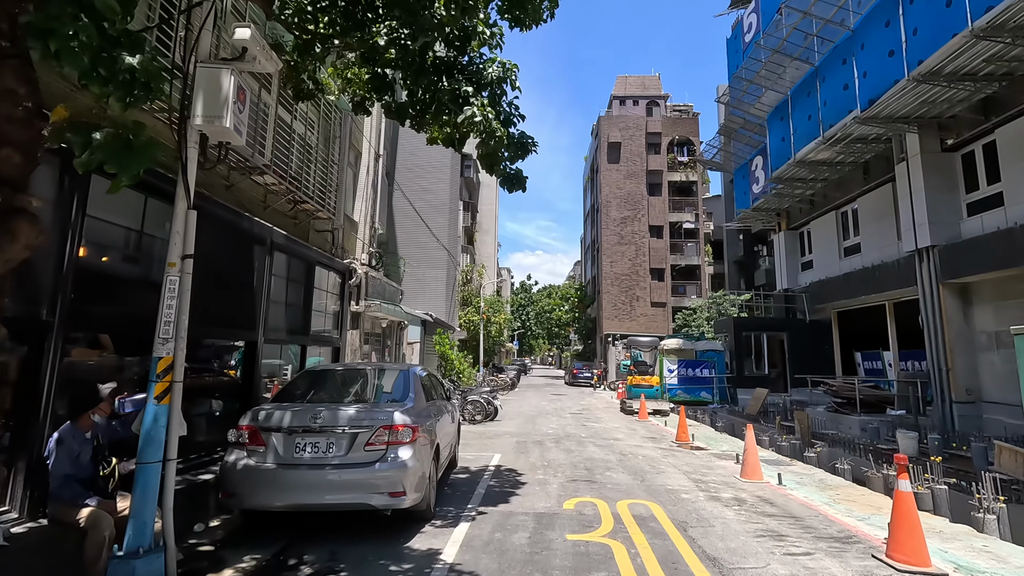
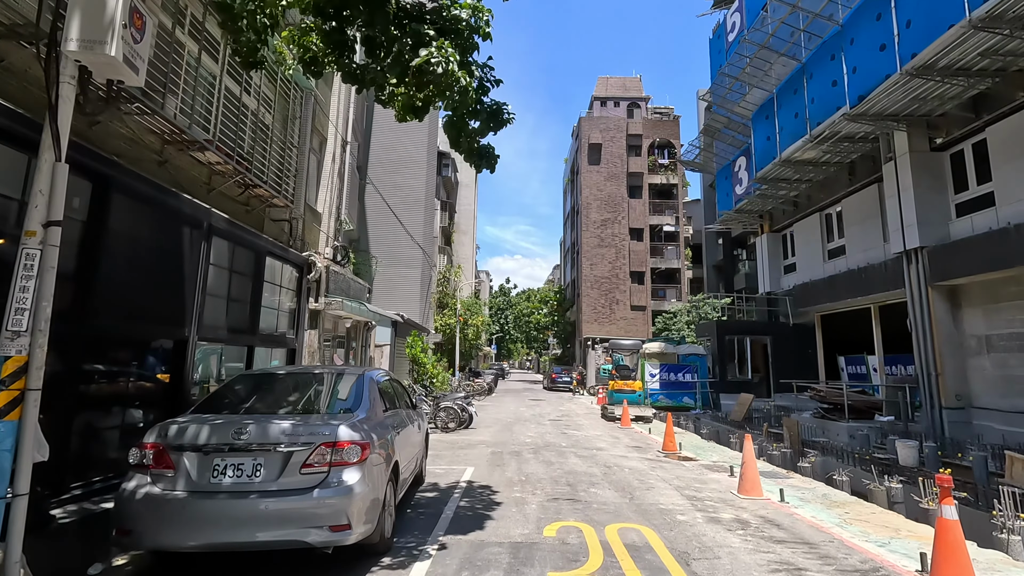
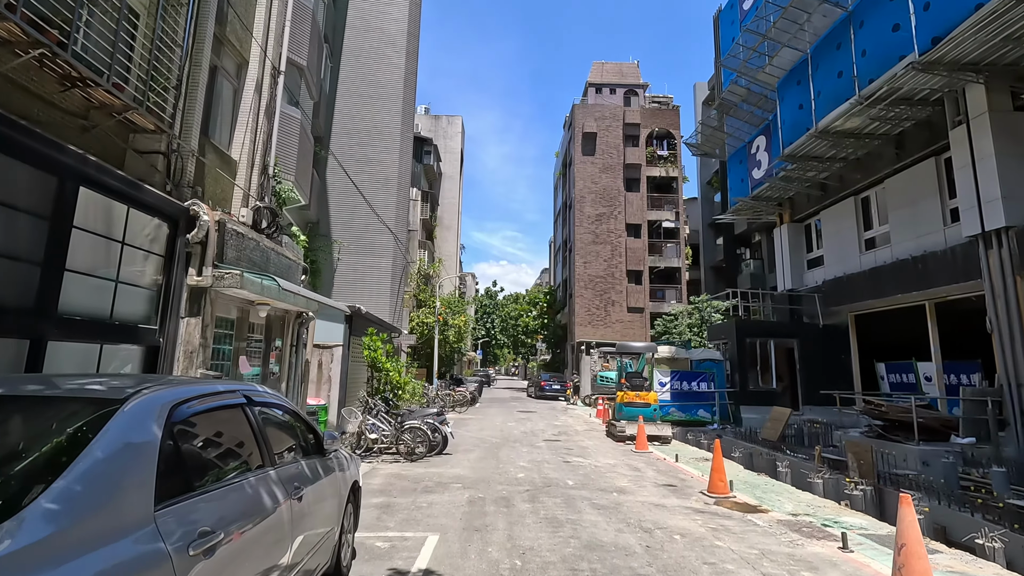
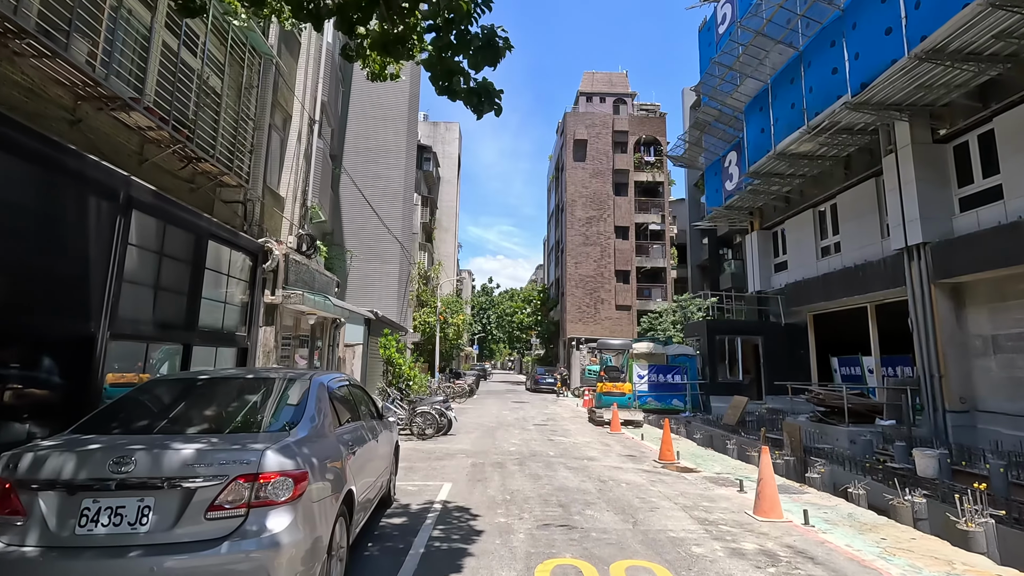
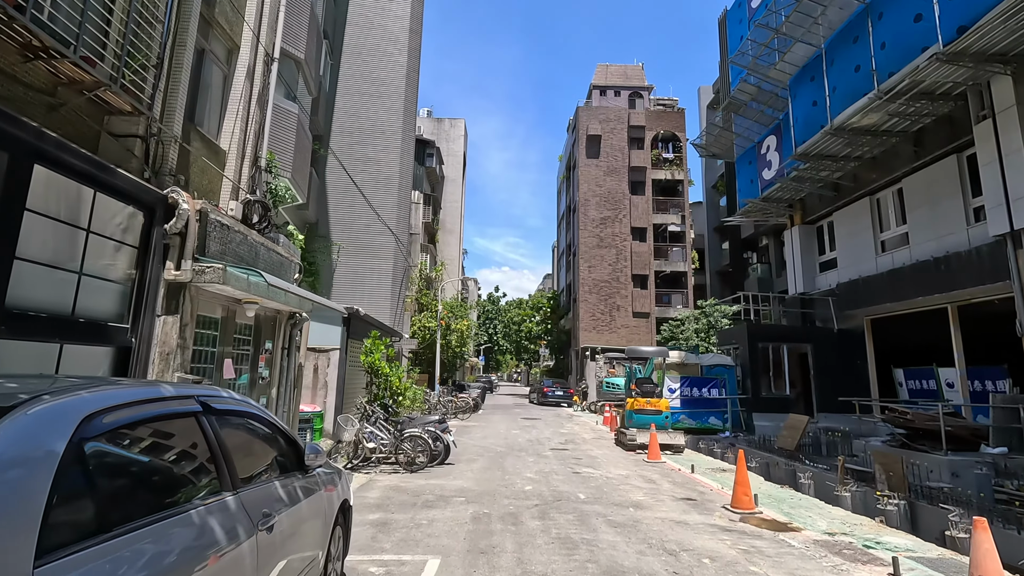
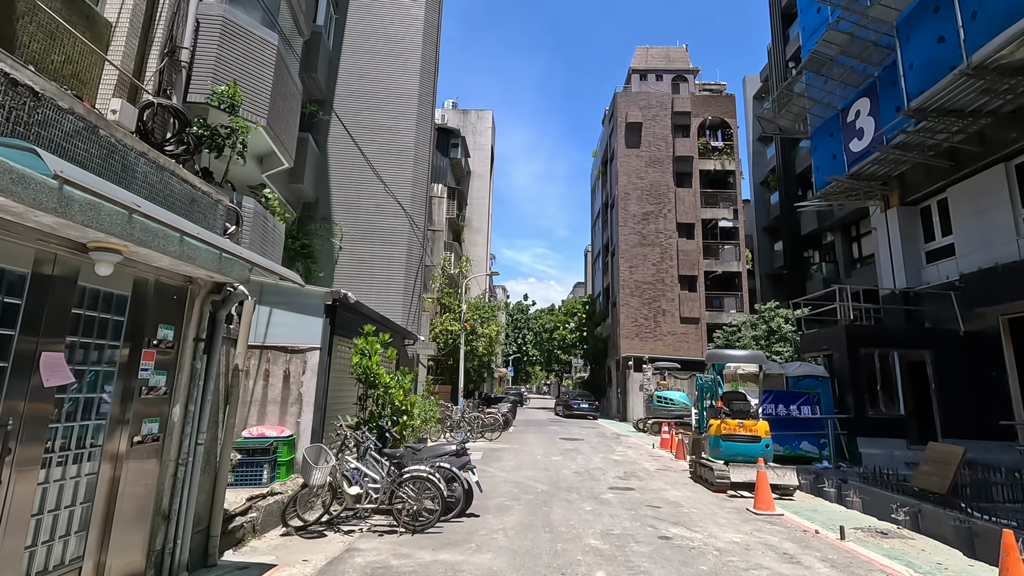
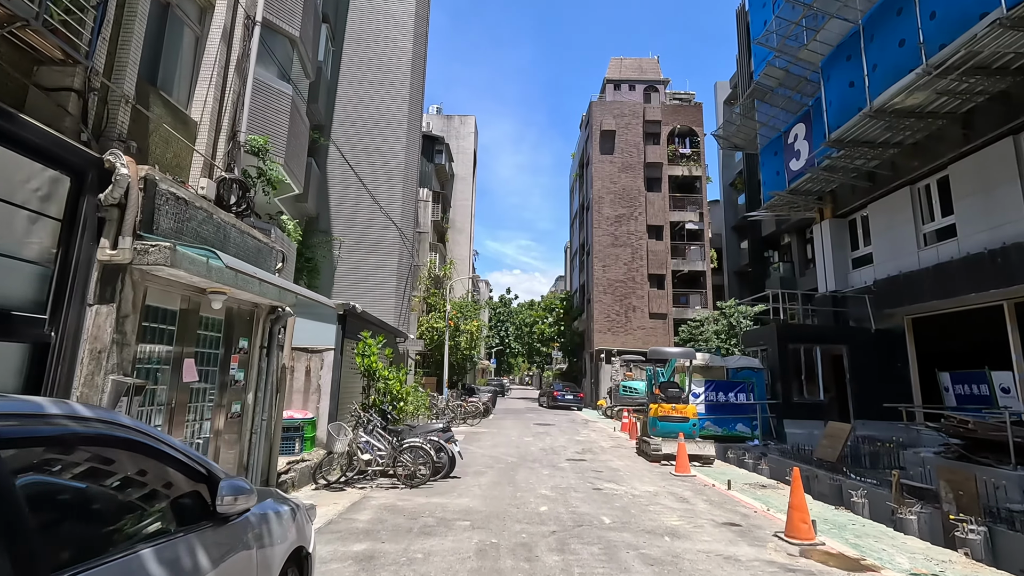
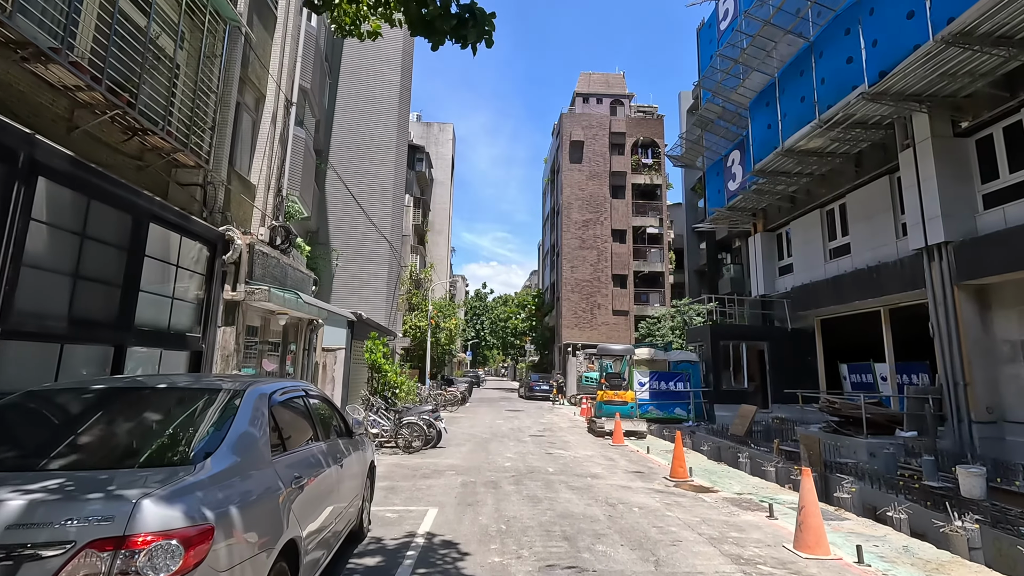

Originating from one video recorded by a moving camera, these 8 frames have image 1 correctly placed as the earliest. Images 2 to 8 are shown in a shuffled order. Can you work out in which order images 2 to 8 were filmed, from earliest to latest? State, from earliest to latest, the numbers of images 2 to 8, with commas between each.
2, 4, 8, 3, 5, 7, 6
